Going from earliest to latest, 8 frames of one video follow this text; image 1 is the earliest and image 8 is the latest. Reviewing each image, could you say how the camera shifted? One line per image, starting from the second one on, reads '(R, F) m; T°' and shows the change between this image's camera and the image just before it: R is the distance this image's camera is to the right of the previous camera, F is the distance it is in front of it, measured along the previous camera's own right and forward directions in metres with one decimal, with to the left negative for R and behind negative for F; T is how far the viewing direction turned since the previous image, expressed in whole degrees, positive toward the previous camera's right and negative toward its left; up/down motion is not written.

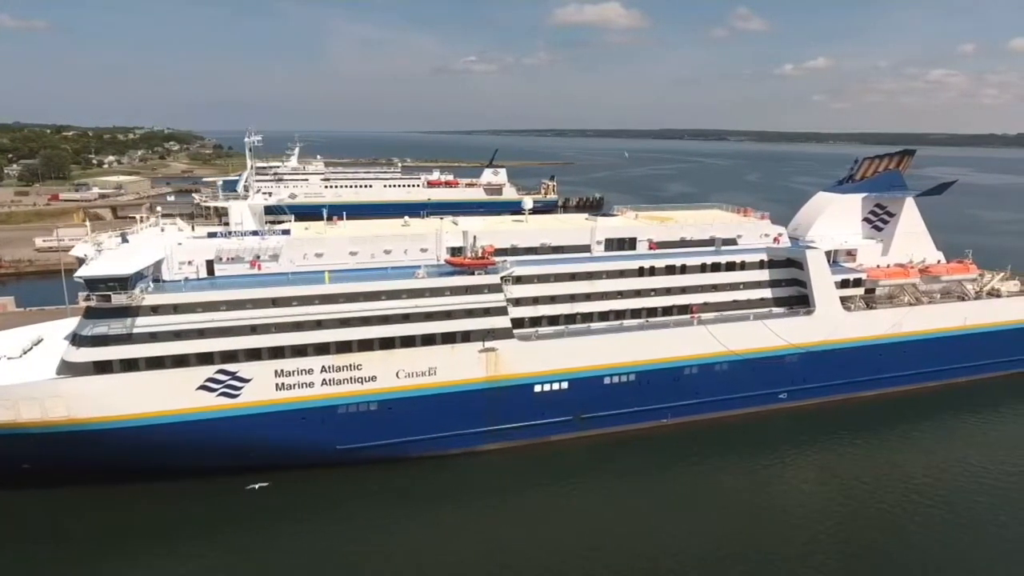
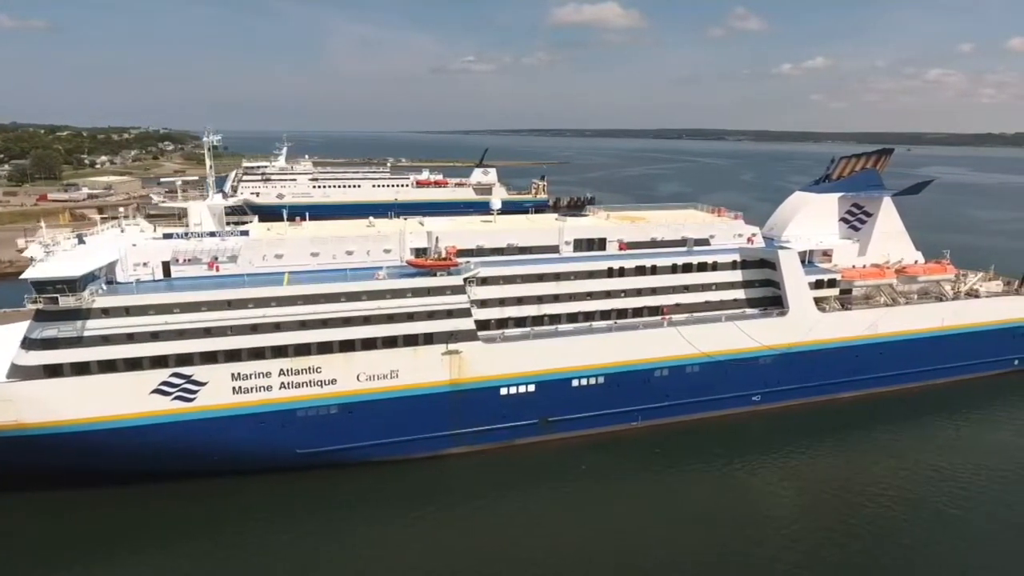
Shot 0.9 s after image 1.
(+0.8, +0.2) m; 0°
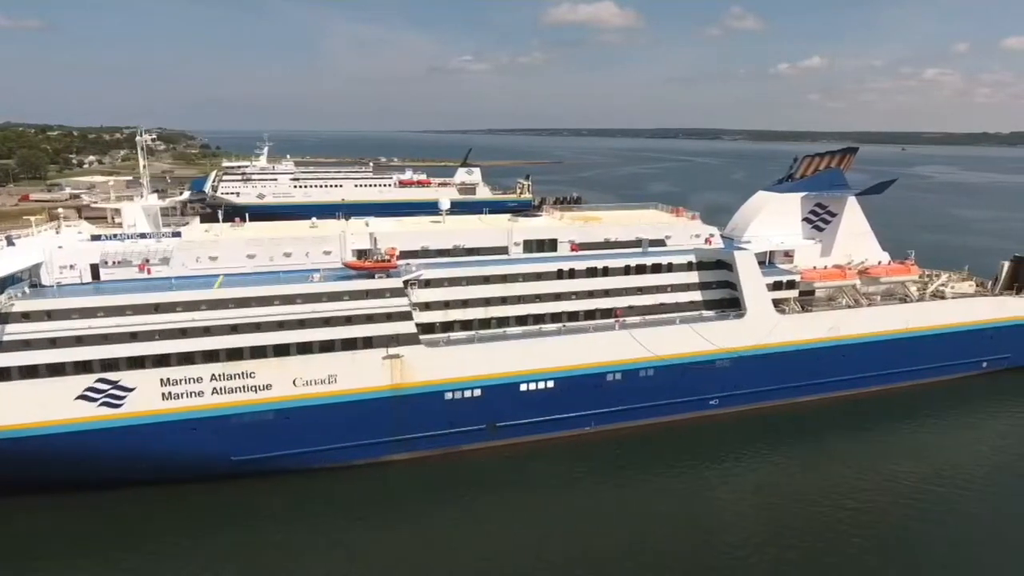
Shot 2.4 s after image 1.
(+1.3, +0.4) m; 0°
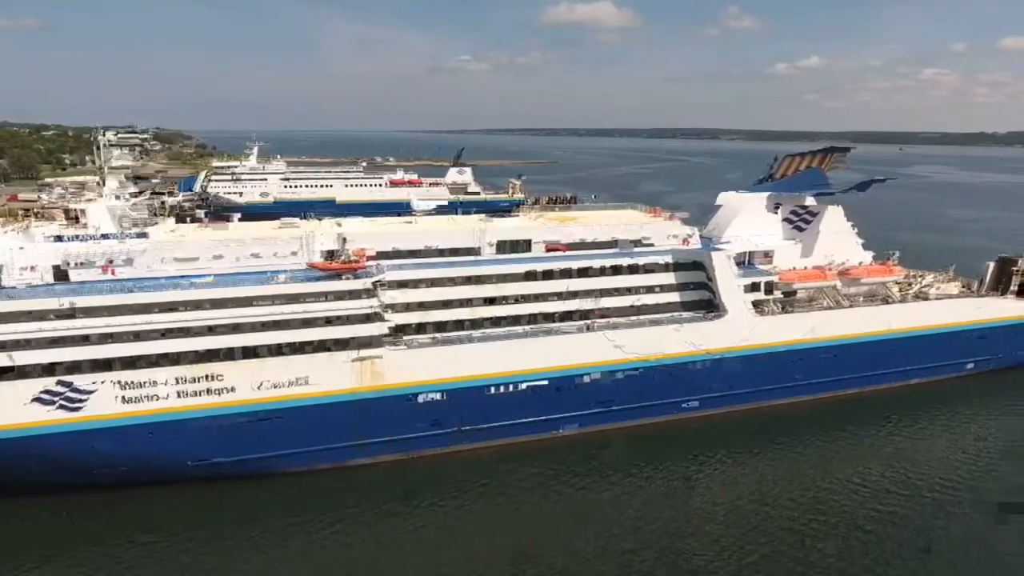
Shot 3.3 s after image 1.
(+0.6, +0.2) m; 0°
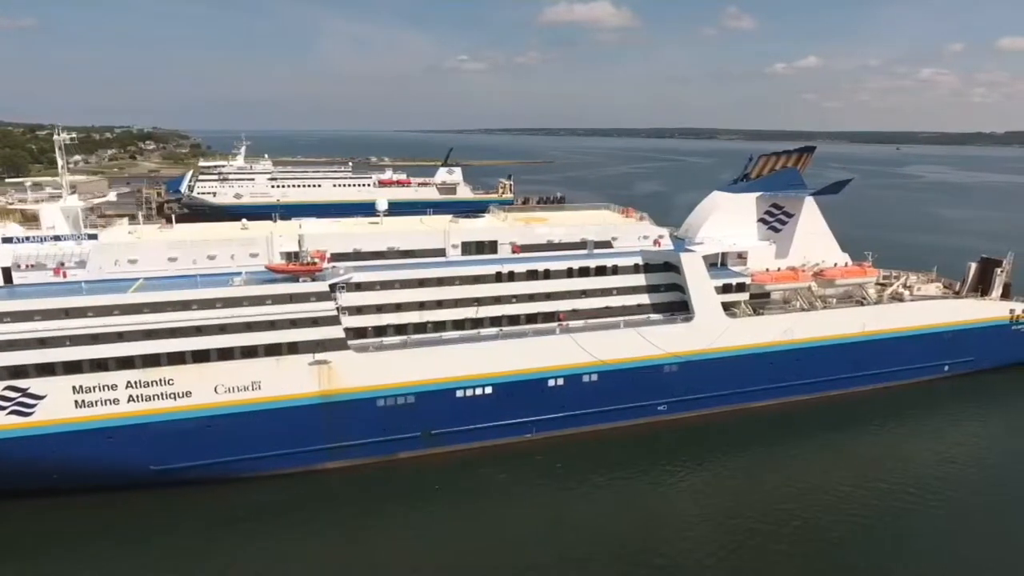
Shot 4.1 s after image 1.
(+0.8, +0.2) m; 0°
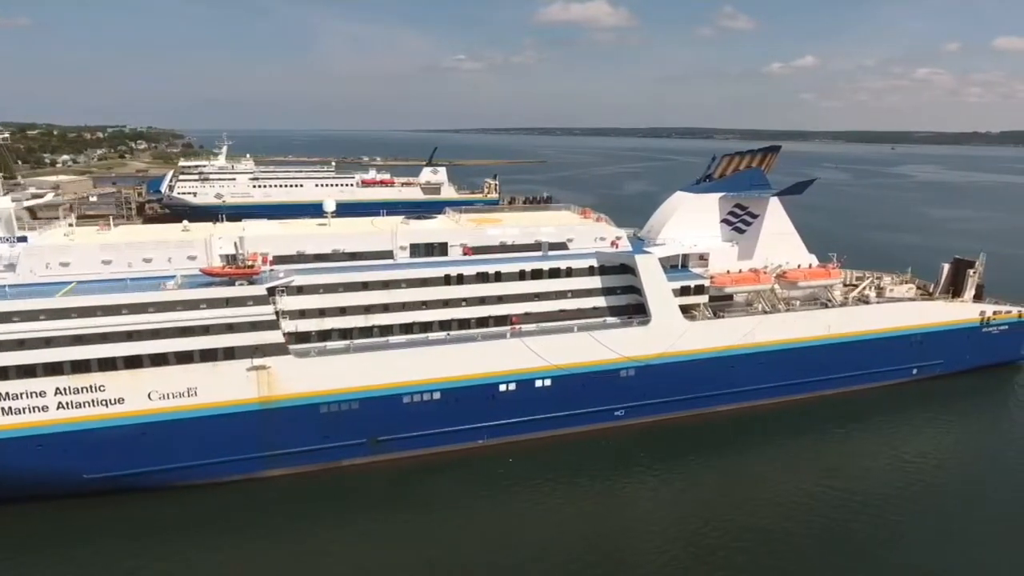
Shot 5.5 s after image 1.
(+1.2, +0.3) m; 0°
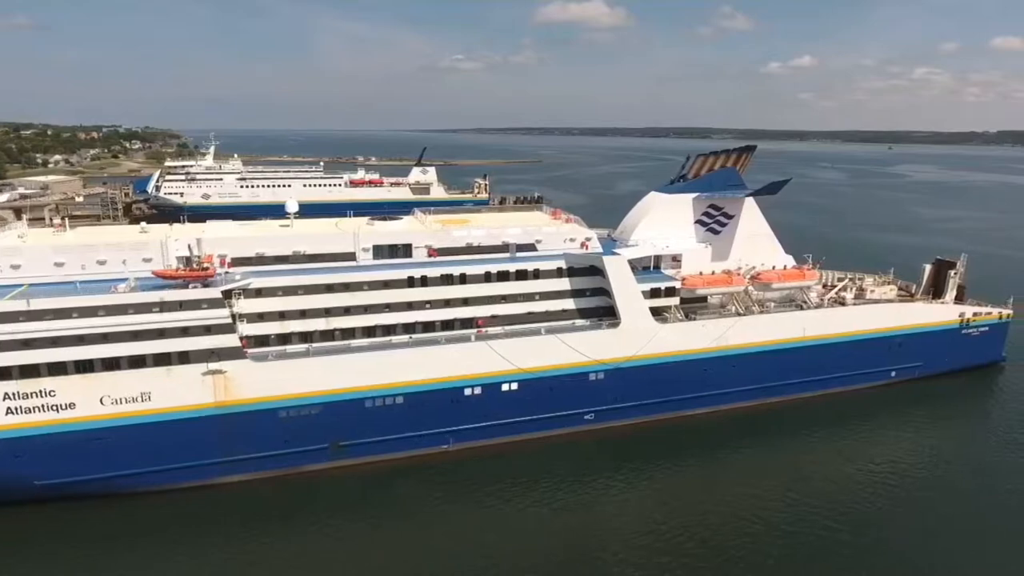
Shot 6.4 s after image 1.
(+0.8, +0.2) m; 0°
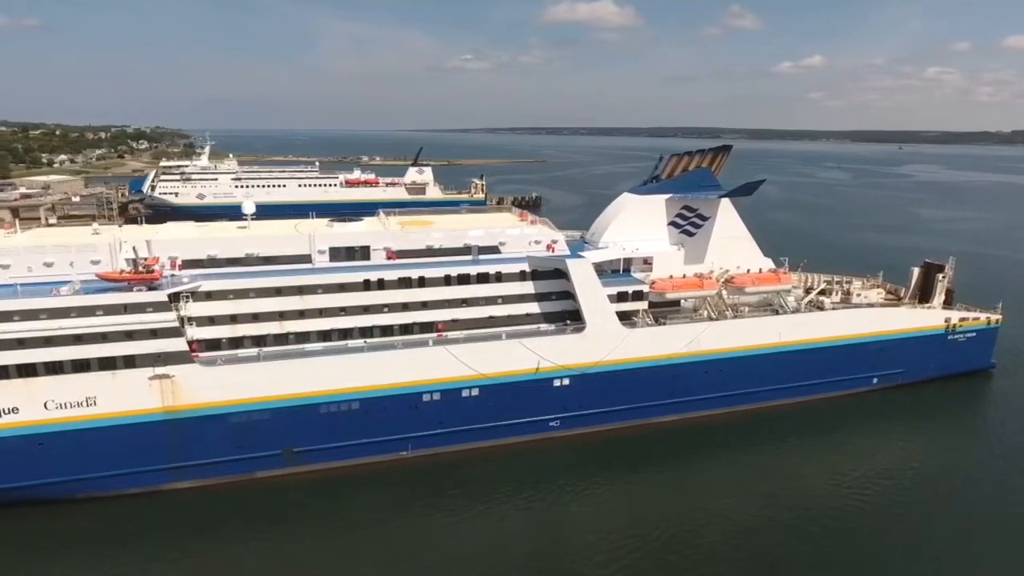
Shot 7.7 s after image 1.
(+1.2, +0.4) m; -1°
